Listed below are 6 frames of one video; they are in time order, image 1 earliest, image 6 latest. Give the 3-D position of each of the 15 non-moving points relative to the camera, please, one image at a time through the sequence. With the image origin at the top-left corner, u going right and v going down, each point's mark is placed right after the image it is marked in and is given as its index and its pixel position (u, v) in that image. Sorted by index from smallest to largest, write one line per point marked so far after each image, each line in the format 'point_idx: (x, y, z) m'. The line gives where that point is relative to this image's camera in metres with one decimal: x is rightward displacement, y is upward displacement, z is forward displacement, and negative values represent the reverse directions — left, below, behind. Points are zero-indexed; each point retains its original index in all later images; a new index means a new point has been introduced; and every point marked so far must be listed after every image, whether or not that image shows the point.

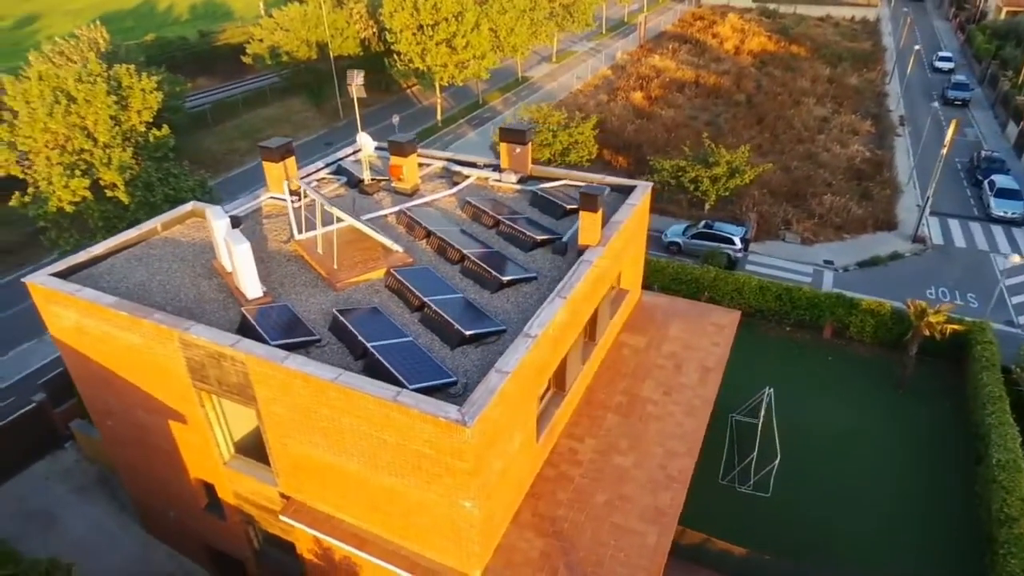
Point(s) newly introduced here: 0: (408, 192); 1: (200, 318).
0: (-2.8, +2.6, +16.8) m
1: (-5.9, -0.6, +12.0) m
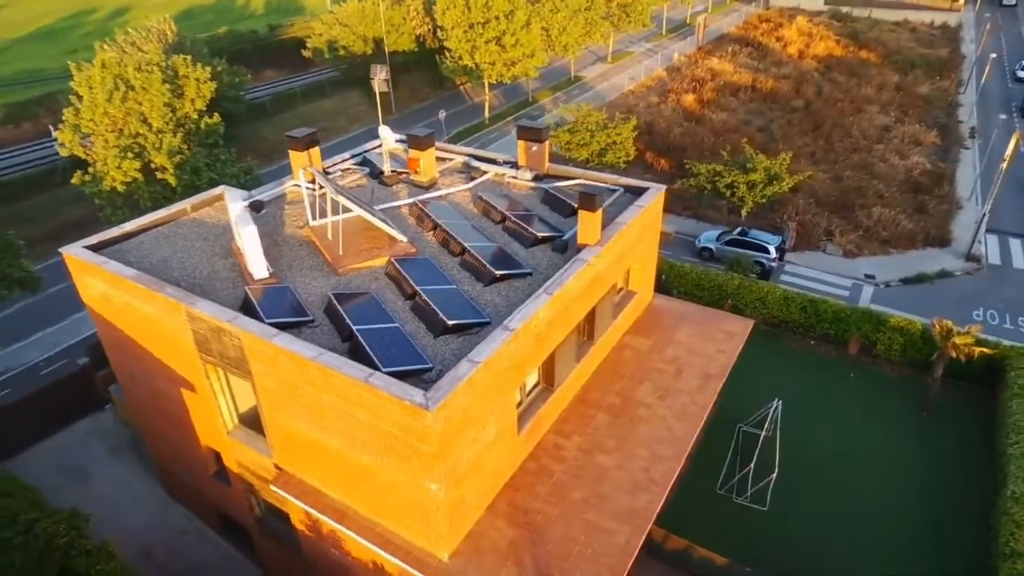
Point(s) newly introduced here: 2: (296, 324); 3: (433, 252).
0: (-2.4, +2.8, +17.3) m
1: (-6.1, -0.1, +12.8) m
2: (-4.0, -0.7, +11.7) m
3: (-1.8, +0.8, +14.3) m
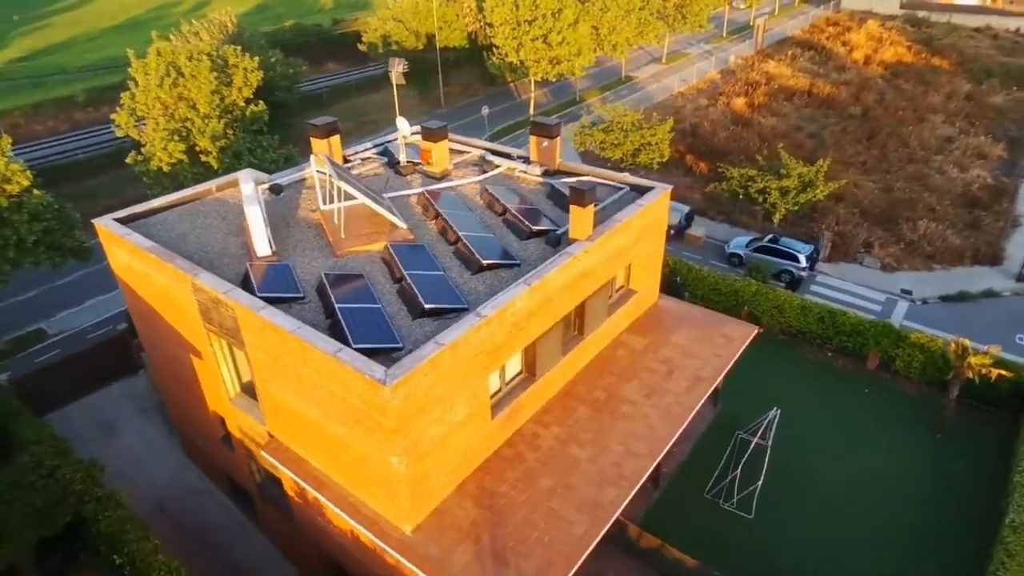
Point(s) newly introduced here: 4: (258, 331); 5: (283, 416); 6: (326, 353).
0: (-2.1, +3.2, +17.8) m
1: (-6.4, +0.4, +13.7) m
2: (-4.4, -0.2, +12.4) m
3: (-1.9, +1.1, +14.7) m
4: (-4.7, -0.8, +11.8) m
5: (-4.6, -2.6, +12.7) m
6: (-3.1, -1.1, +10.4) m
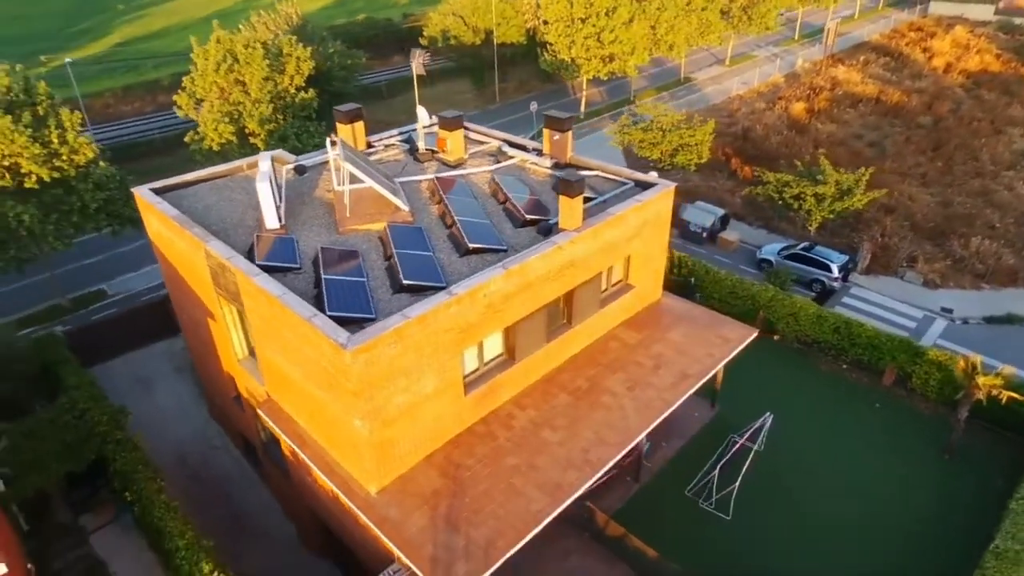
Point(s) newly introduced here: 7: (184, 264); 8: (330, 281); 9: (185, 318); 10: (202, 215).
0: (-1.7, +3.6, +18.4) m
1: (-6.6, +1.2, +14.8) m
2: (-4.8, +0.4, +13.3) m
3: (-2.0, +1.6, +15.4) m
4: (-5.2, -0.2, +12.7) m
5: (-5.1, -1.9, +13.6) m
6: (-3.7, -0.5, +11.2) m
7: (-8.1, +0.6, +15.6) m
8: (-3.6, +0.1, +12.5) m
9: (-9.3, -0.9, +18.0) m
10: (-7.7, +1.8, +15.8) m
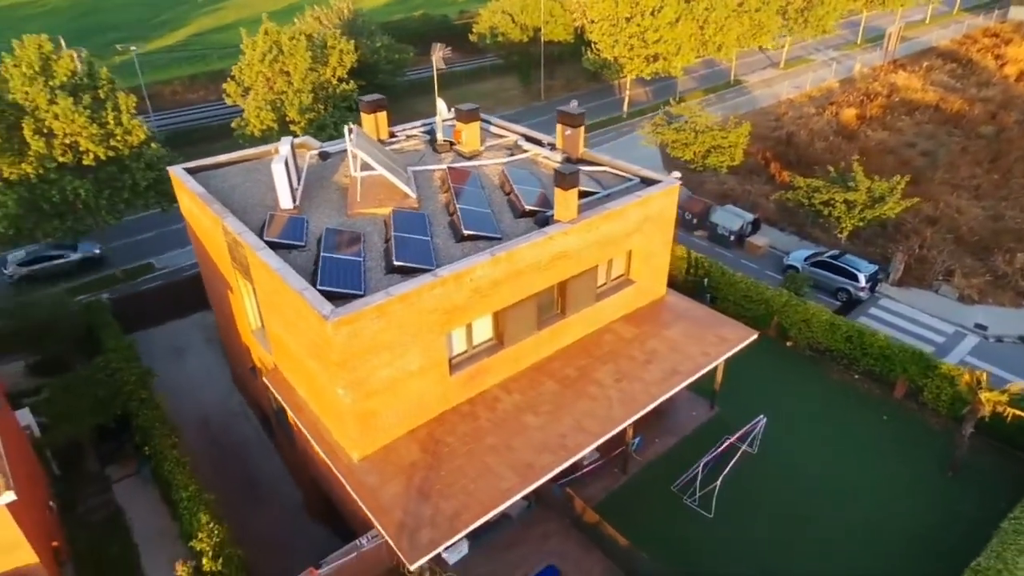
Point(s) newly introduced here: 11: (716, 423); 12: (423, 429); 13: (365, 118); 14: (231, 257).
0: (-1.3, +4.0, +19.0) m
1: (-6.6, +1.8, +15.9) m
2: (-5.0, +0.9, +14.2) m
3: (-2.0, +2.0, +16.0) m
4: (-5.5, +0.4, +13.7) m
5: (-5.4, -1.4, +14.5) m
6: (-4.1, -0.1, +12.0) m
7: (-8.0, +1.3, +16.7) m
8: (-3.9, +0.6, +13.3) m
9: (-9.2, -0.1, +19.2) m
10: (-7.6, +2.5, +16.9) m
11: (+5.8, -3.8, +17.7) m
12: (-1.9, -3.0, +13.6) m
13: (-4.6, +5.3, +19.5) m
14: (-6.8, +0.7, +15.3) m
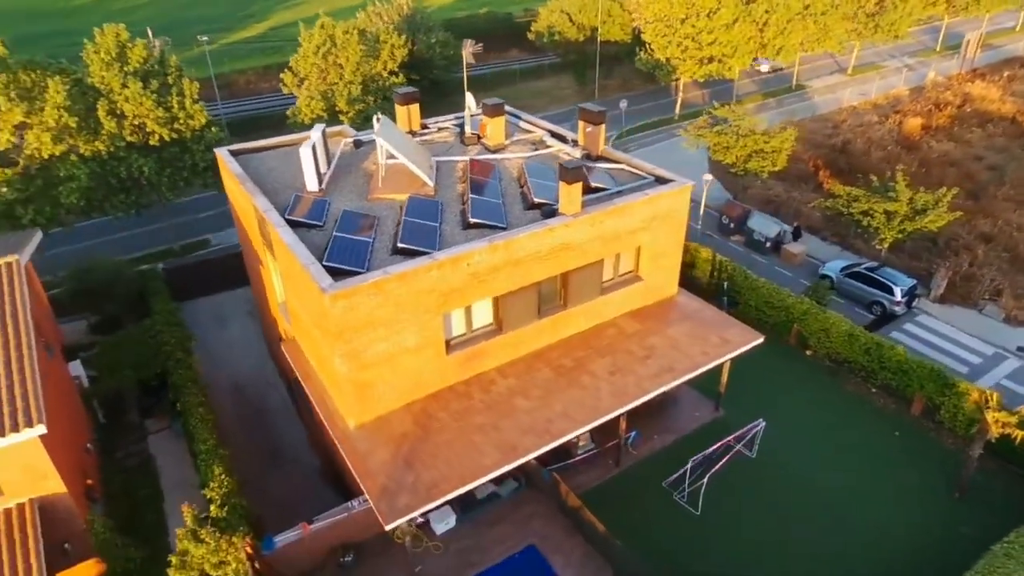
0: (-0.6, +4.3, +19.6) m
1: (-6.3, +2.5, +17.0) m
2: (-4.9, +1.5, +15.2) m
3: (-1.6, +2.3, +16.8) m
4: (-5.5, +1.0, +14.7) m
5: (-5.4, -0.8, +15.6) m
6: (-4.3, +0.5, +13.0) m
7: (-7.6, +2.0, +18.0) m
8: (-3.9, +1.1, +14.2) m
9: (-8.6, +0.7, +20.7) m
10: (-7.2, +3.2, +18.2) m
11: (+5.8, -3.9, +17.7) m
12: (-2.1, -2.6, +14.3) m
13: (-3.7, +5.8, +20.4) m
14: (-6.6, +1.4, +16.5) m
